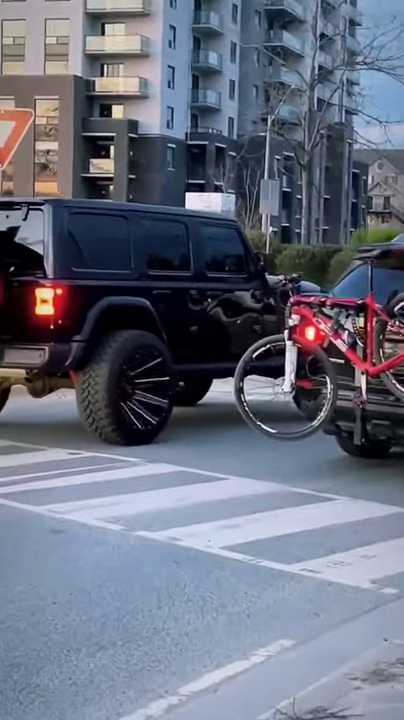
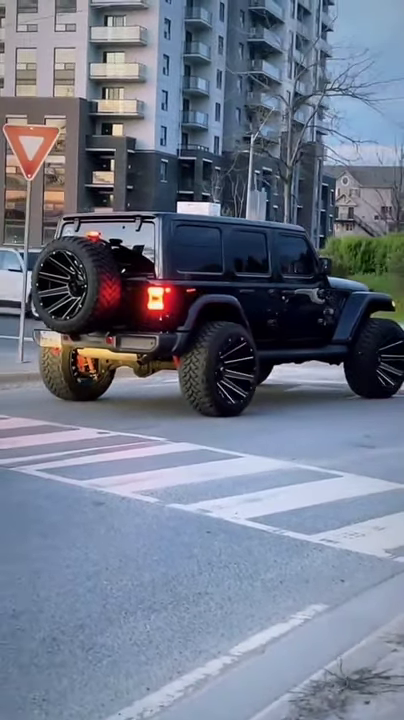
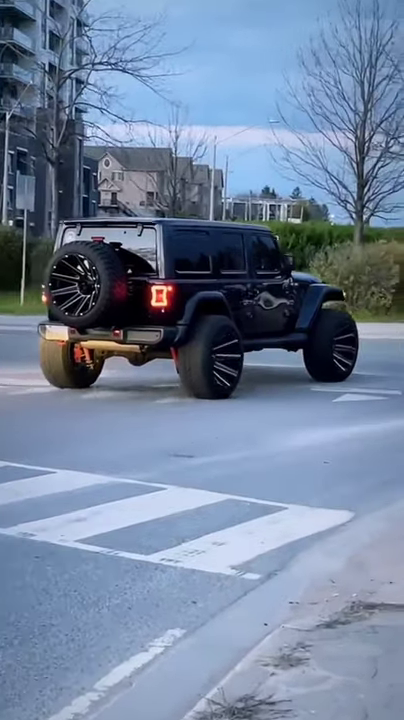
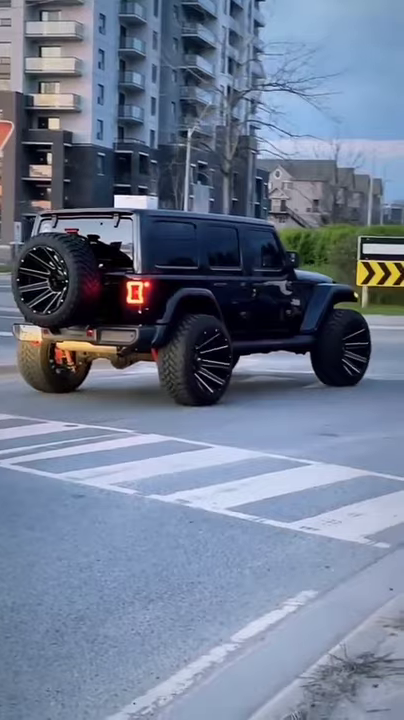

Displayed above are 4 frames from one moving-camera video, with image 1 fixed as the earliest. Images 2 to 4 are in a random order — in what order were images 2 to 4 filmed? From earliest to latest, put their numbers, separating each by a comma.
2, 4, 3
